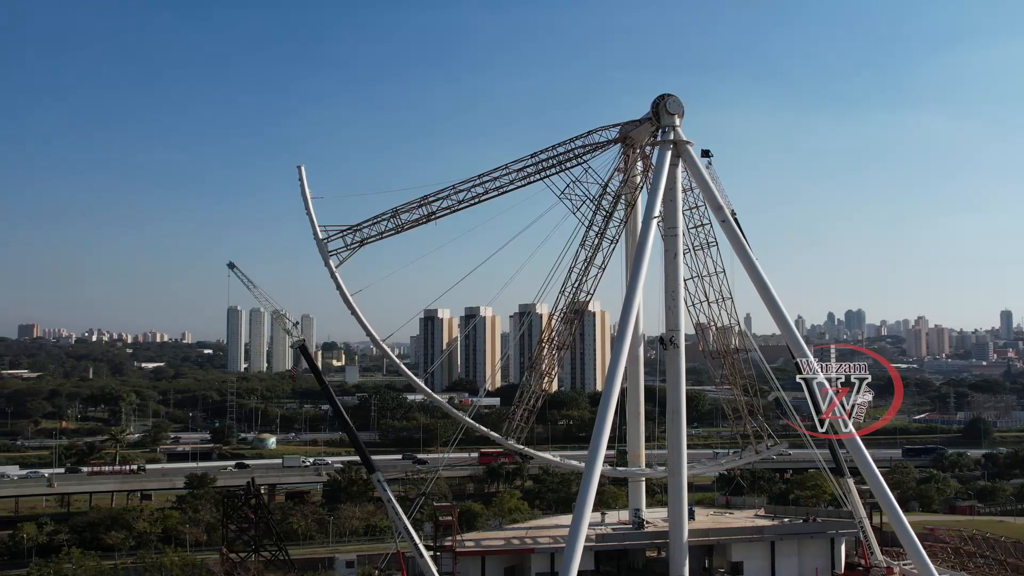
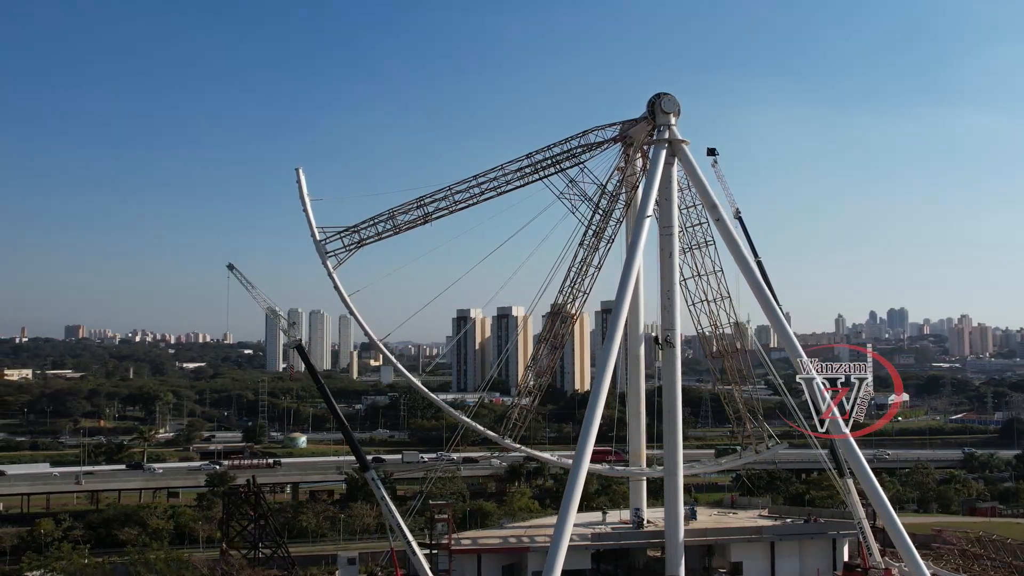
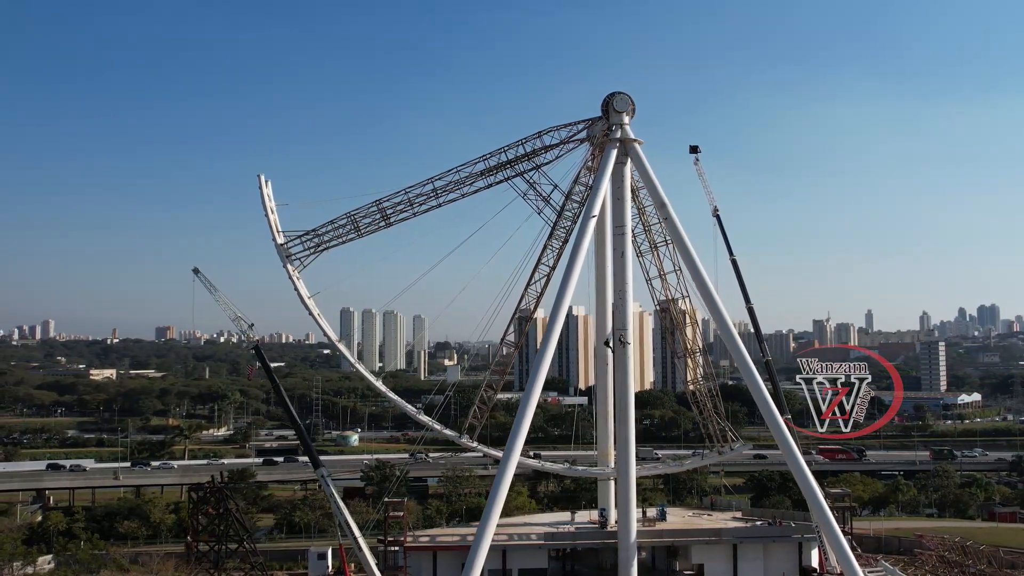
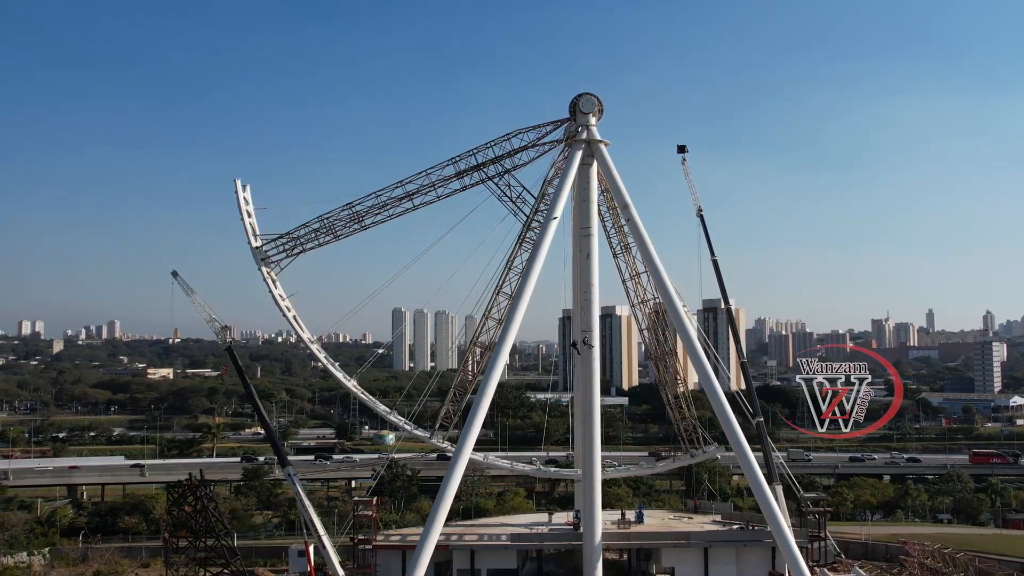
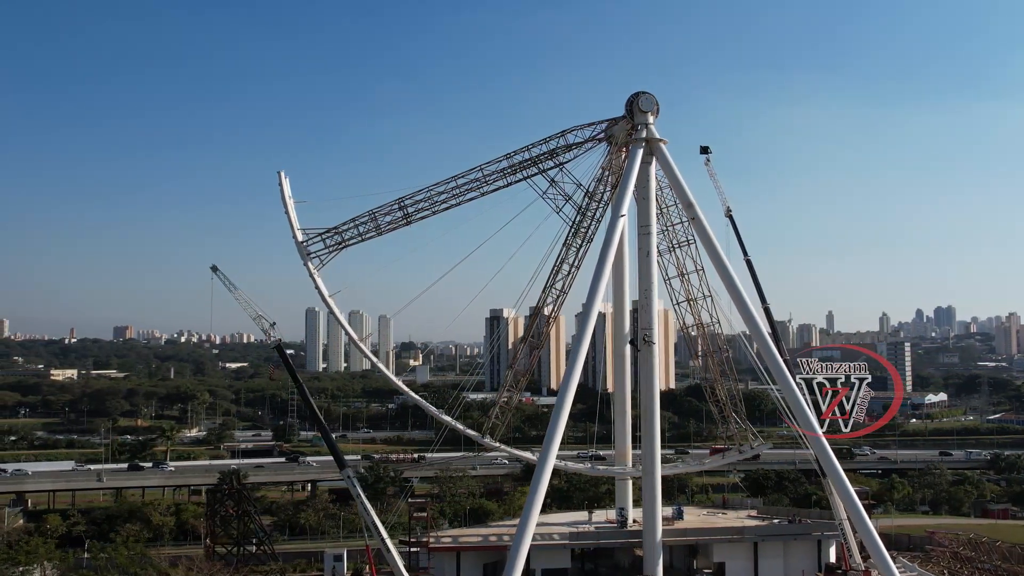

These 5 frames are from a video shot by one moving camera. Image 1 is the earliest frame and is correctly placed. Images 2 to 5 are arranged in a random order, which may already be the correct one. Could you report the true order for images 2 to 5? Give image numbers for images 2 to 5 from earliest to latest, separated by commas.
2, 5, 3, 4
